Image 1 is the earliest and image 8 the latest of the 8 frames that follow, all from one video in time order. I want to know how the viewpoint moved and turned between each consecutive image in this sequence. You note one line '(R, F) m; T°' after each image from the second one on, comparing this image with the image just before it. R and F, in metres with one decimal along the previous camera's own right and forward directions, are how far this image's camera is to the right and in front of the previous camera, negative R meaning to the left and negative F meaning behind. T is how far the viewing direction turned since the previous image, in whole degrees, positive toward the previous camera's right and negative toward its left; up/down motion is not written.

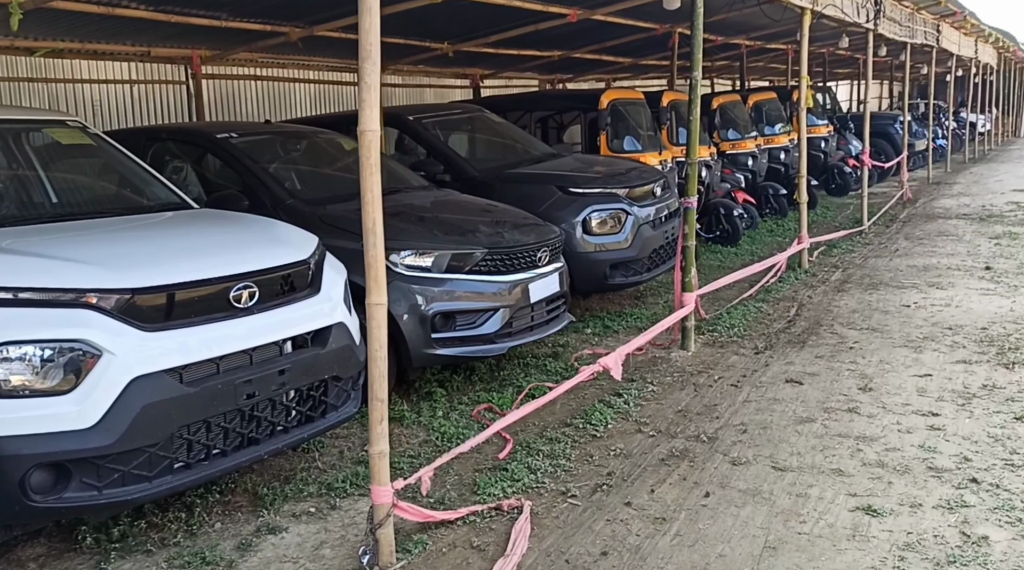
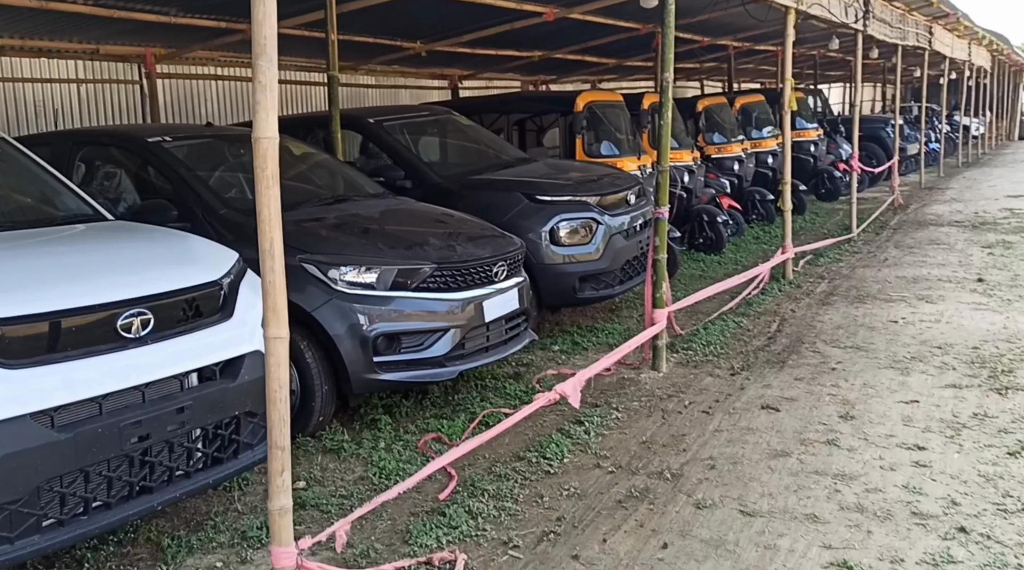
(+0.2, +0.4) m; 0°
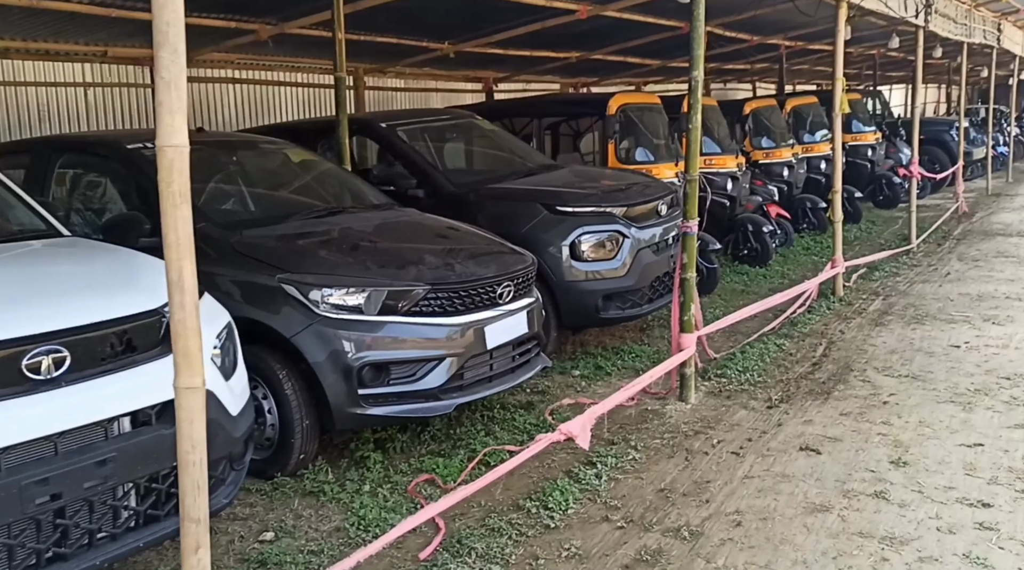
(+0.2, +0.5) m; -3°
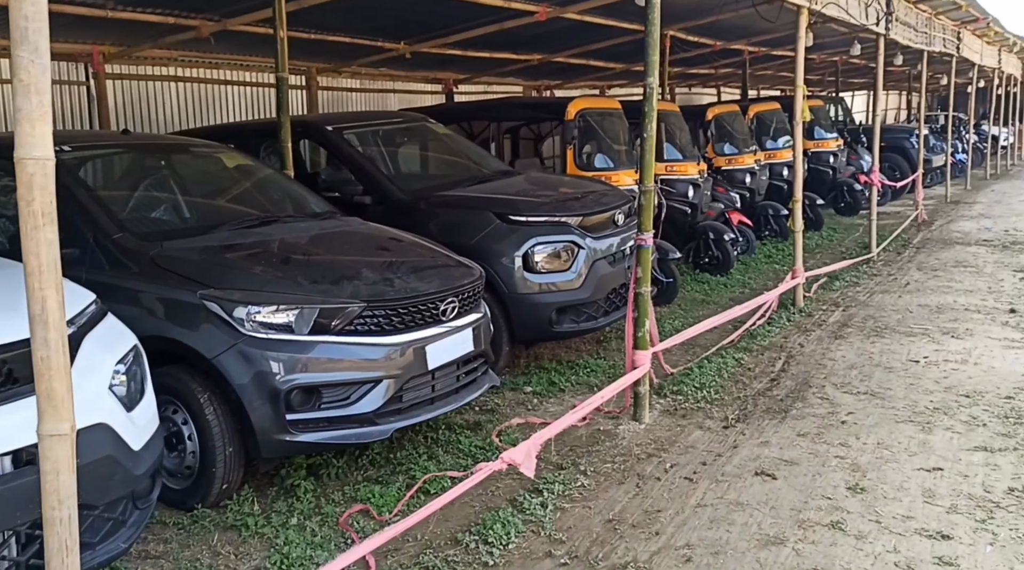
(+0.1, +0.2) m; +2°
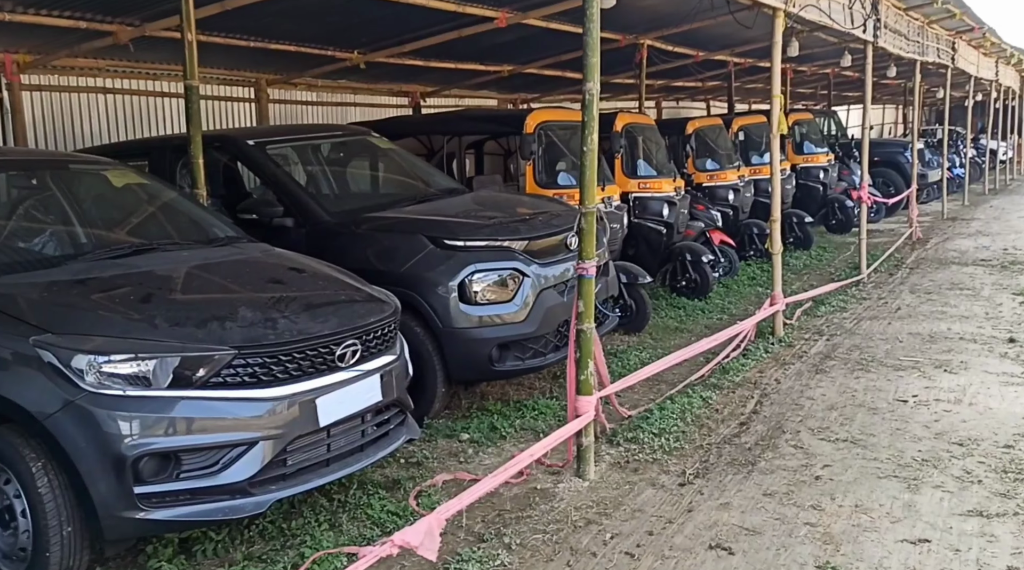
(+0.4, +0.6) m; 0°
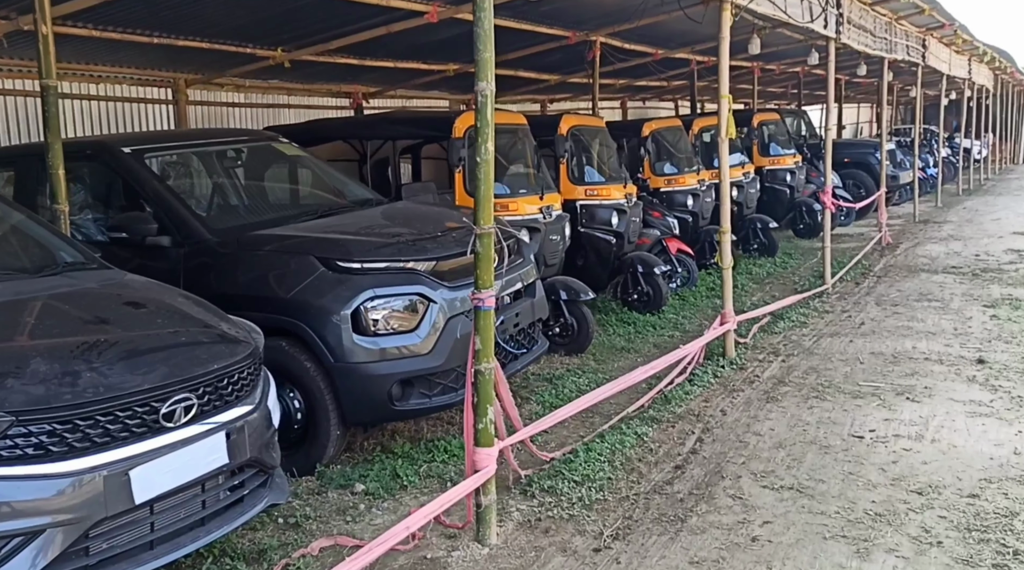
(+0.4, +0.6) m; +1°
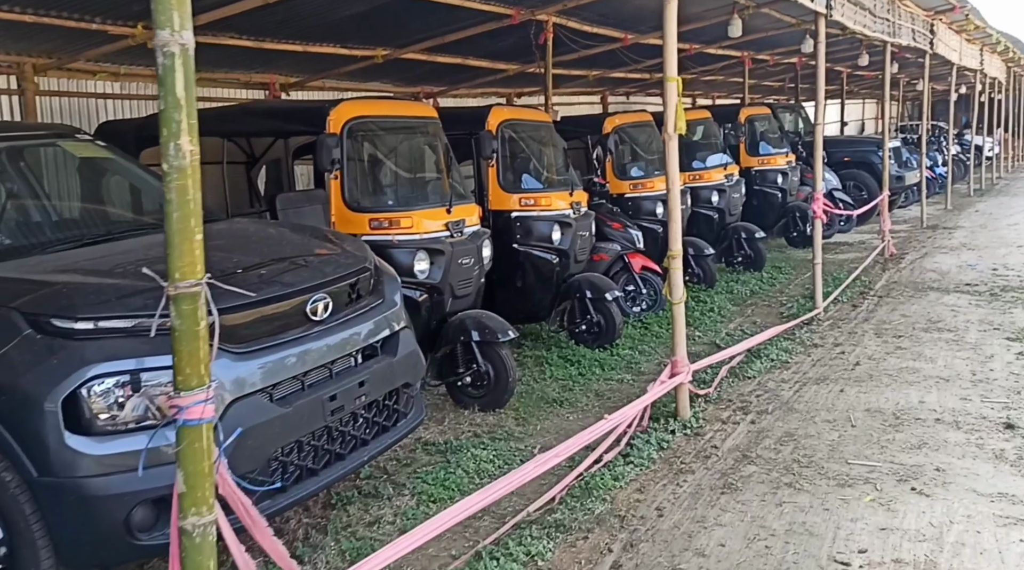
(+0.7, +1.5) m; 0°
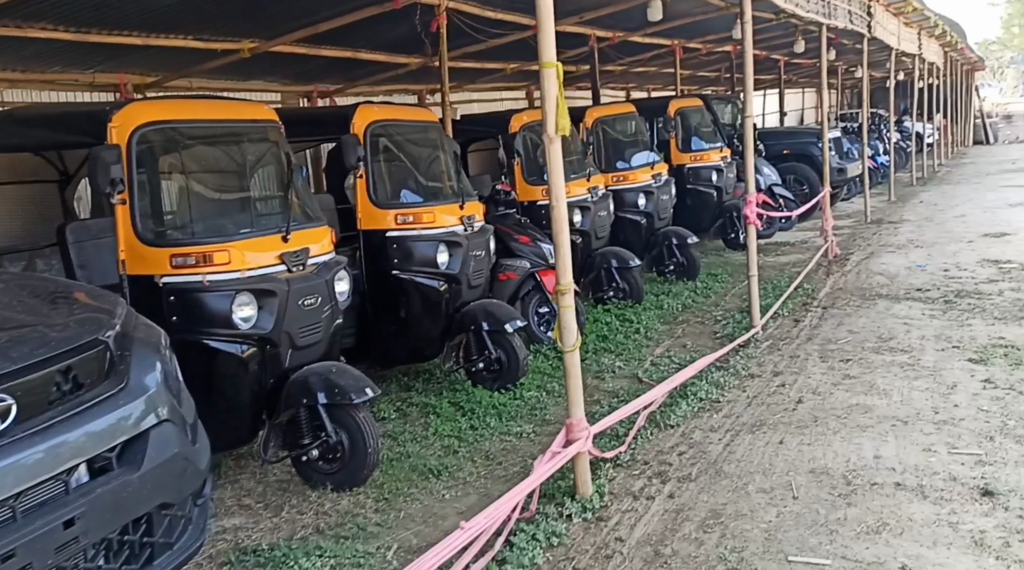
(+0.5, +1.1) m; +3°
